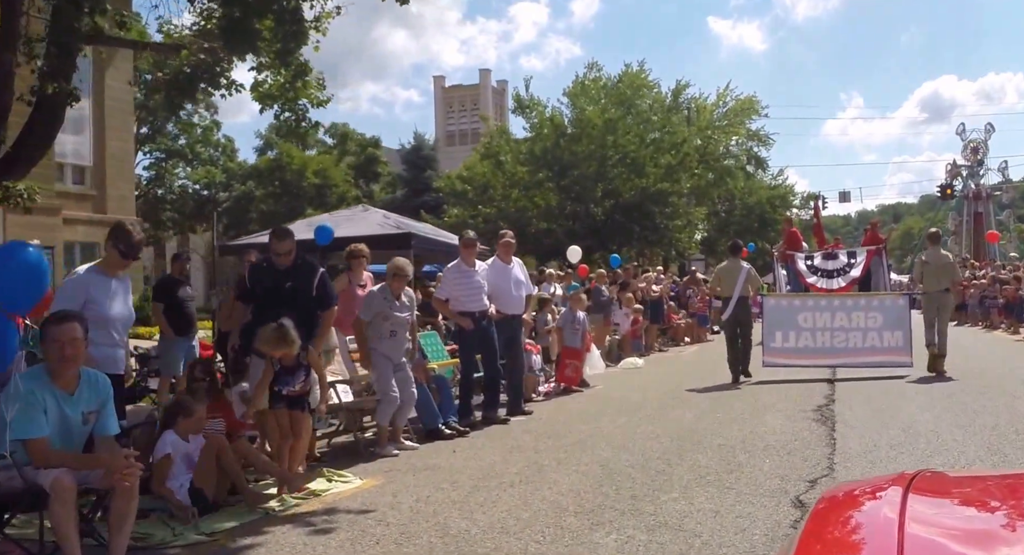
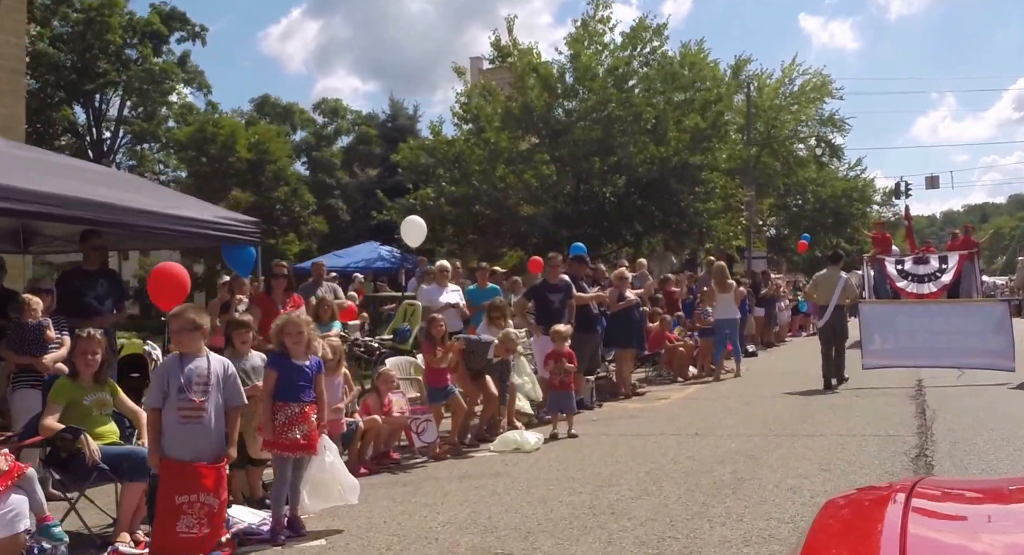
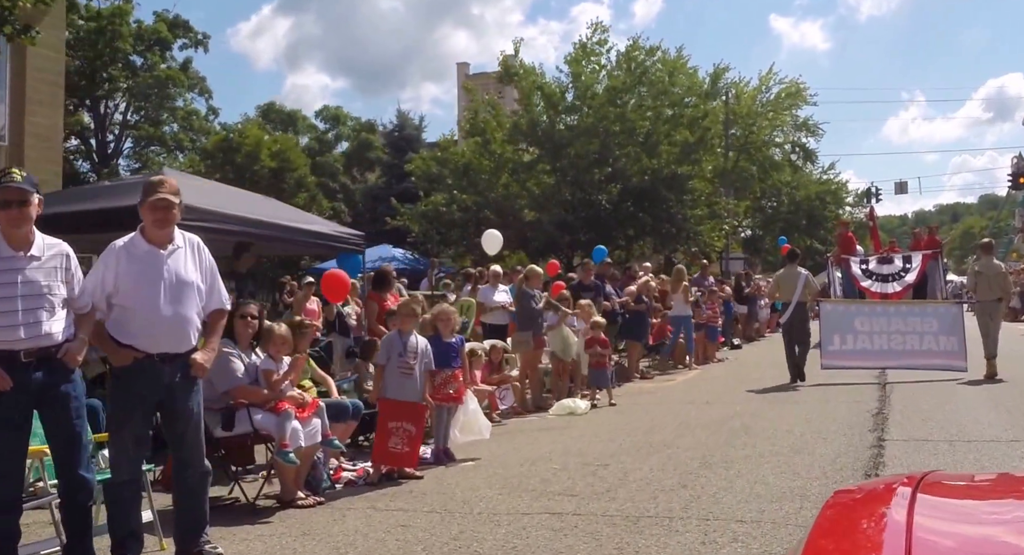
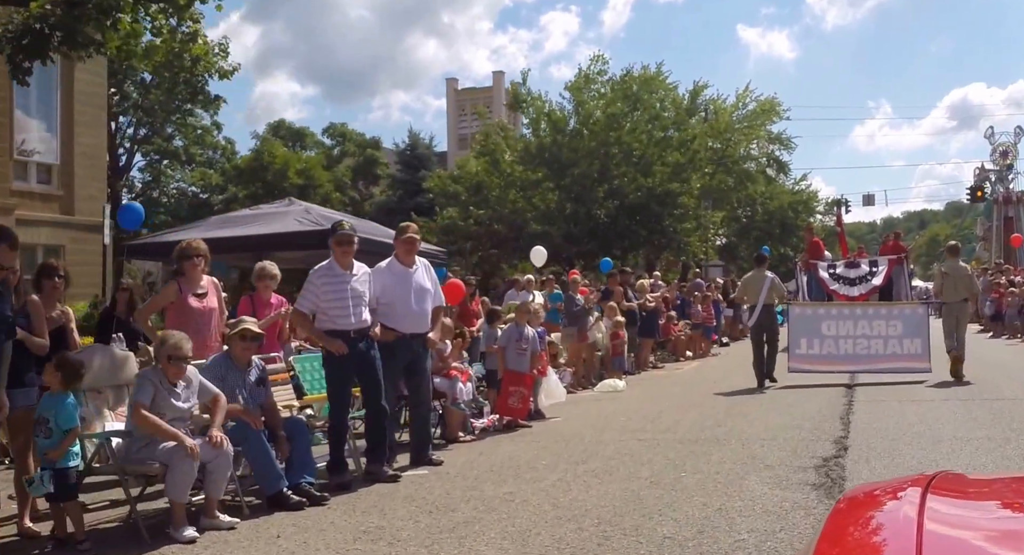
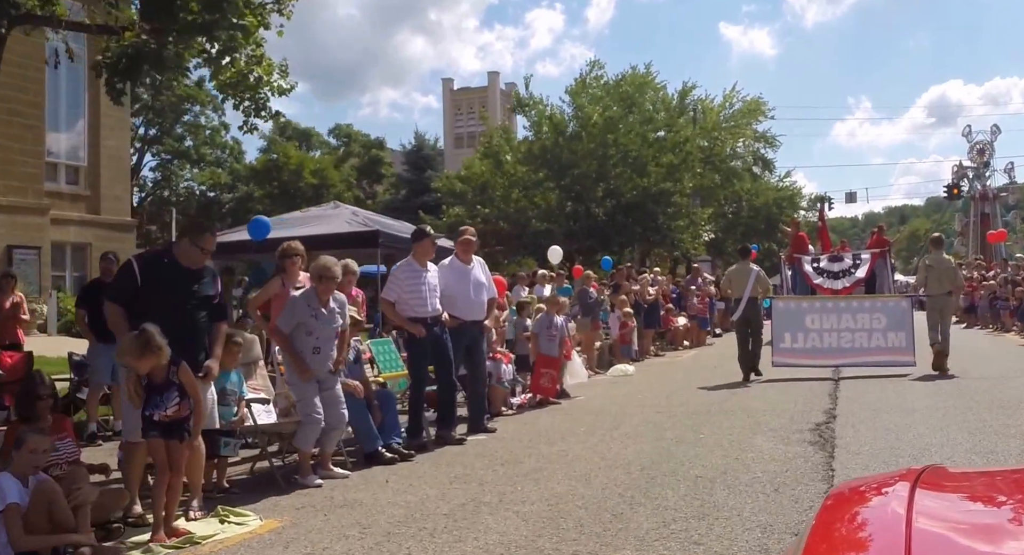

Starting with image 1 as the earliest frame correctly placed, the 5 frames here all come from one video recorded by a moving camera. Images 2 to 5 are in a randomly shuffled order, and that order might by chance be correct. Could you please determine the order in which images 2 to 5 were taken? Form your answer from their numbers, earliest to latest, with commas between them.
5, 4, 3, 2
